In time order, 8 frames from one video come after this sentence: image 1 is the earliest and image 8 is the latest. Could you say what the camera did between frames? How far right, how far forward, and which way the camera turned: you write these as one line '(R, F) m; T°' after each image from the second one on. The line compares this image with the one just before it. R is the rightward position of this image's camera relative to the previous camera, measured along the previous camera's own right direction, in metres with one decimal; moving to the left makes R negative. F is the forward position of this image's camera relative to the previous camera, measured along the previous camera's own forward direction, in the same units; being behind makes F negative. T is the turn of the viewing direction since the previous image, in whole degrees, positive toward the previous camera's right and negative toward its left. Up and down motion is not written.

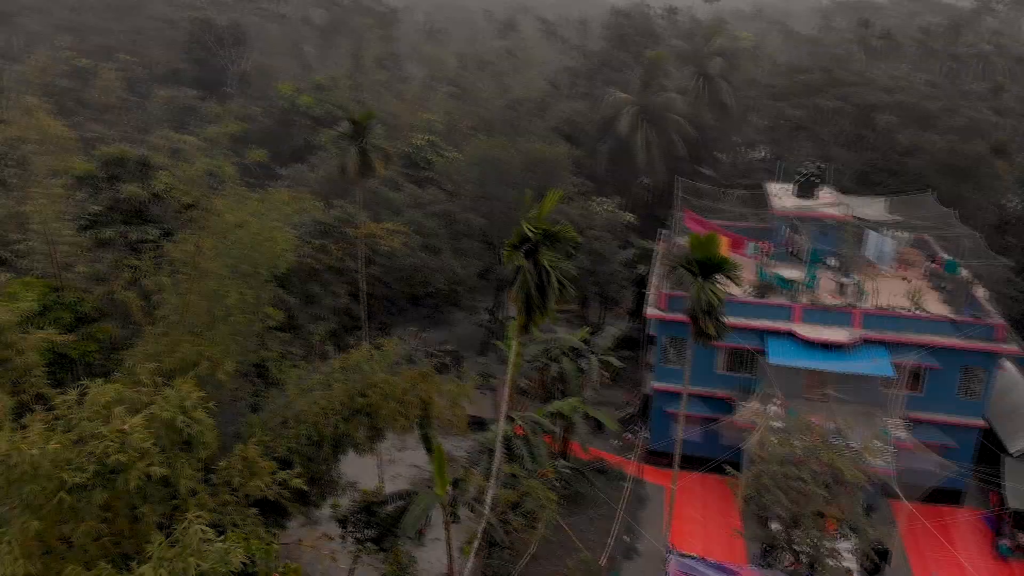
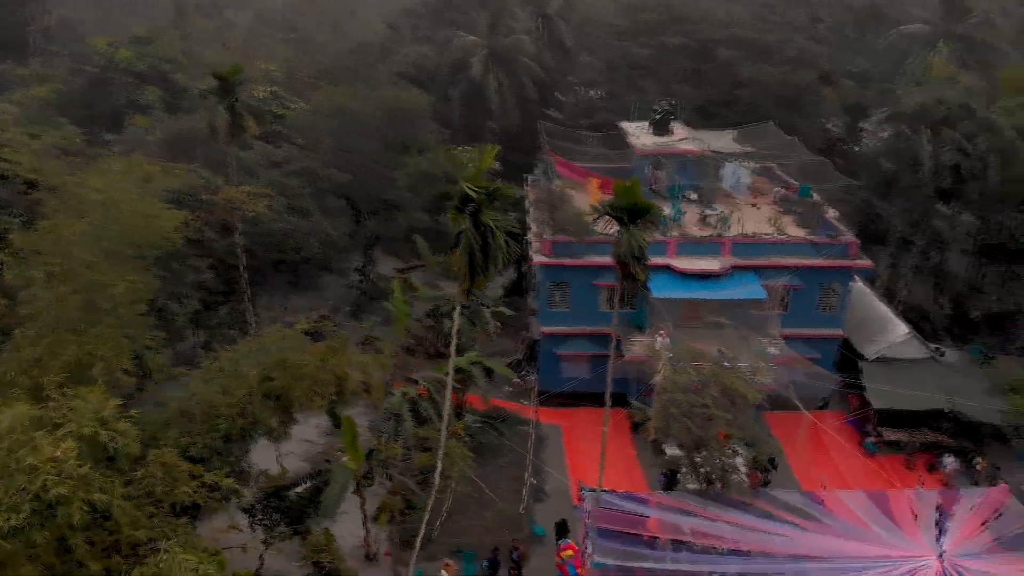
(-1.8, +0.6) m; +12°
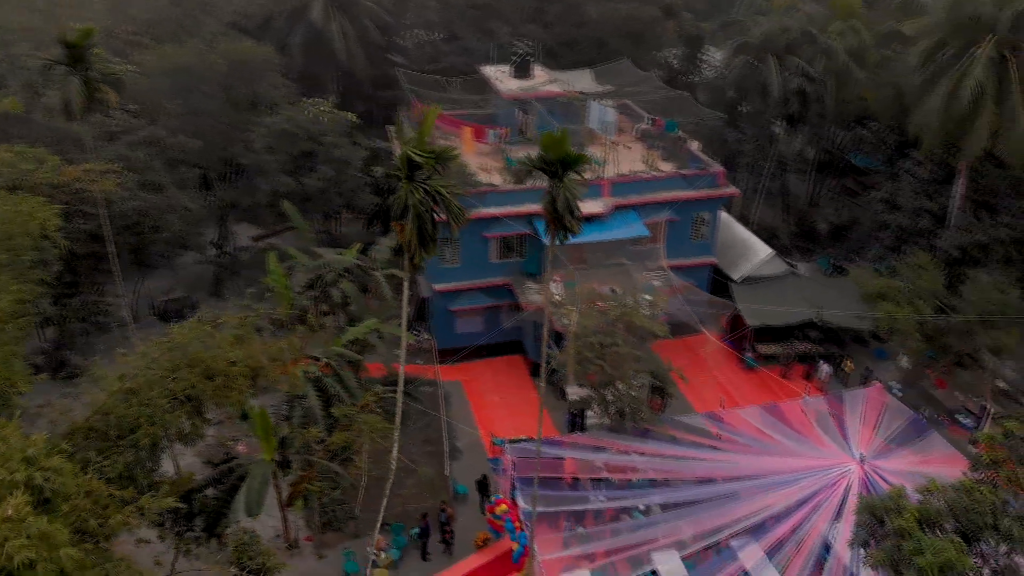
(-1.9, +0.7) m; +12°
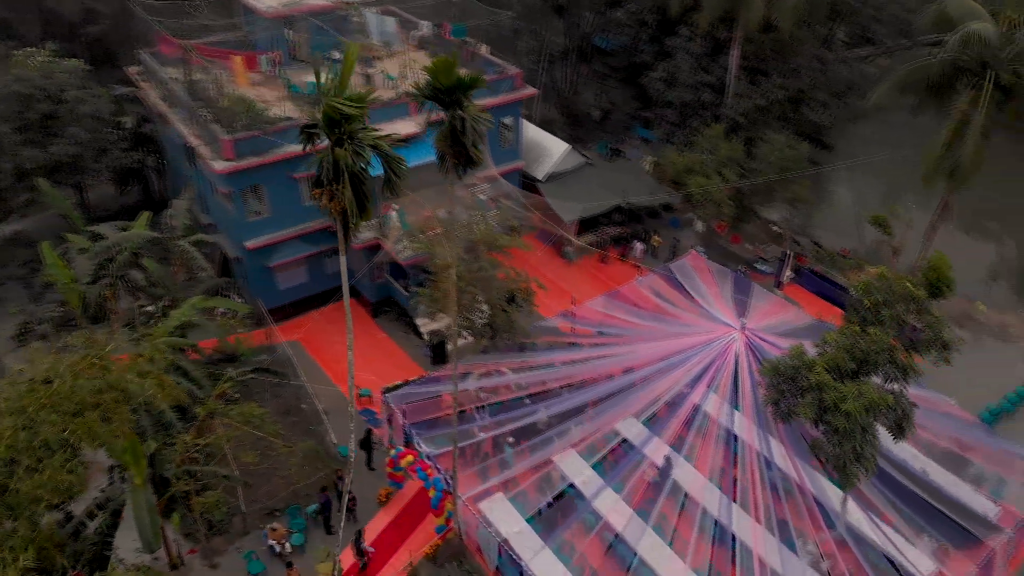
(-3.1, +1.4) m; +19°
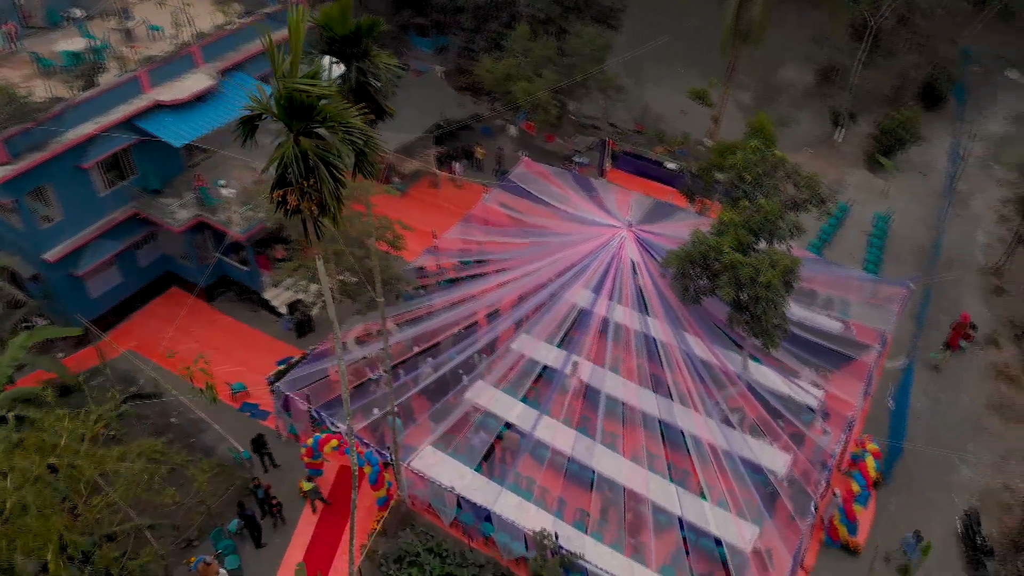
(-2.8, +1.2) m; +17°
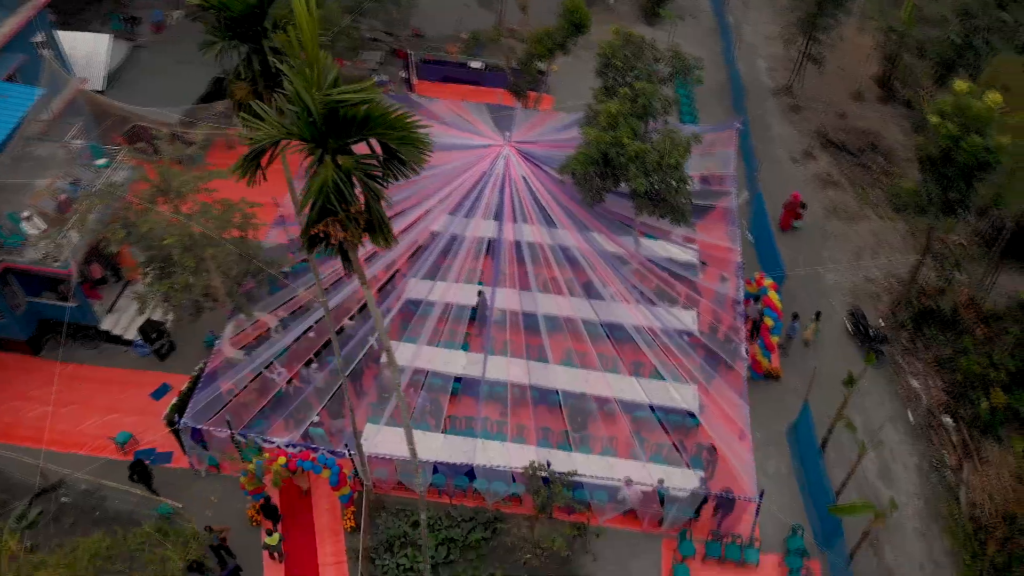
(-2.9, +1.2) m; +17°
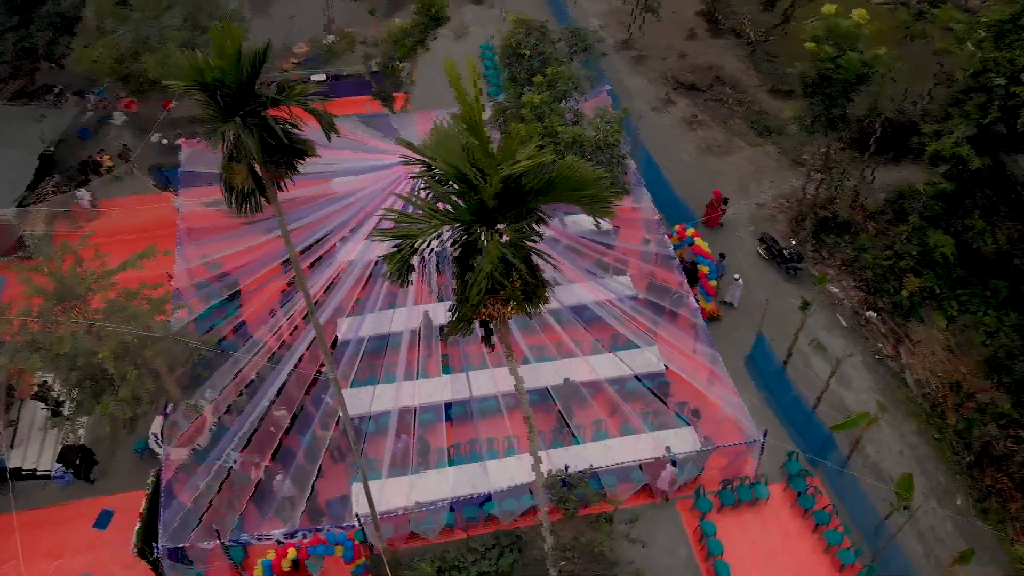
(-2.6, +0.9) m; +13°
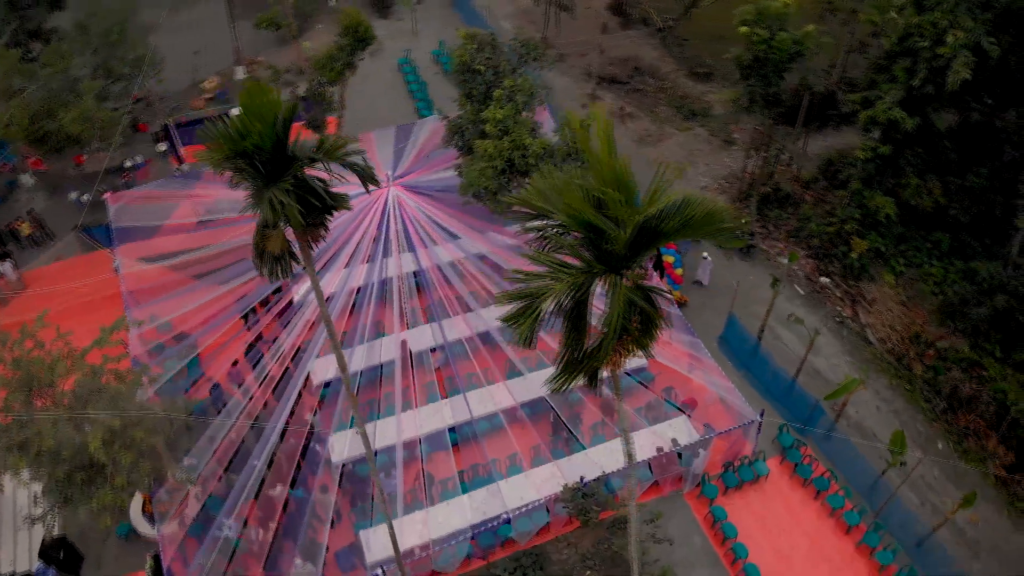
(-1.5, +0.3) m; +7°
